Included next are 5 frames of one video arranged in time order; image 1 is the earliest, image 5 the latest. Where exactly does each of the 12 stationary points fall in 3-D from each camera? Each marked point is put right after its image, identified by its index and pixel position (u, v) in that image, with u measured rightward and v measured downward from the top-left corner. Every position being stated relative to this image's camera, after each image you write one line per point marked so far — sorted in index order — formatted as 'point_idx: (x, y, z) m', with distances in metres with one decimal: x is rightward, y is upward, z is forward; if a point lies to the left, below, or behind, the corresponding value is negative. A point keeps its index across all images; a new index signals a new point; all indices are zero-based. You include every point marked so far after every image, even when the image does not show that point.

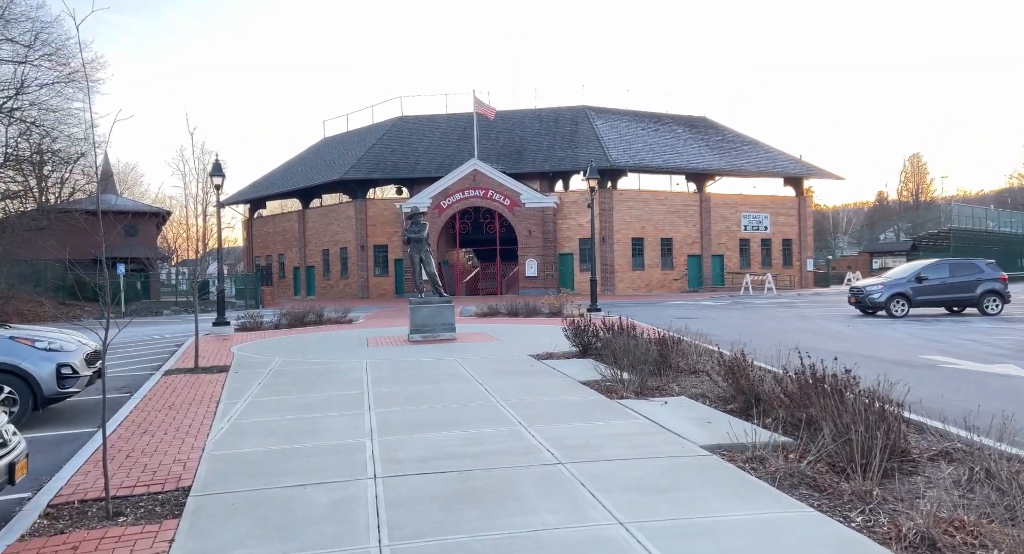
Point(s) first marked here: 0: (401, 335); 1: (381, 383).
0: (-2.8, -1.5, +17.7) m
1: (-2.0, -1.6, +10.4) m
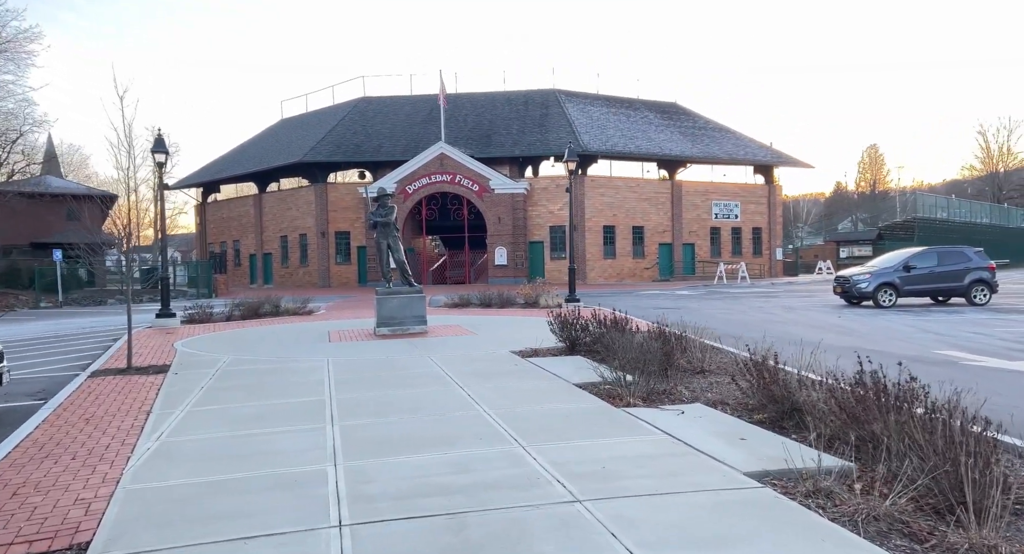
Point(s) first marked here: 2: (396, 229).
0: (-3.4, -1.2, +16.2) m
1: (-2.2, -1.4, +9.0) m
2: (-2.7, +1.1, +15.9) m
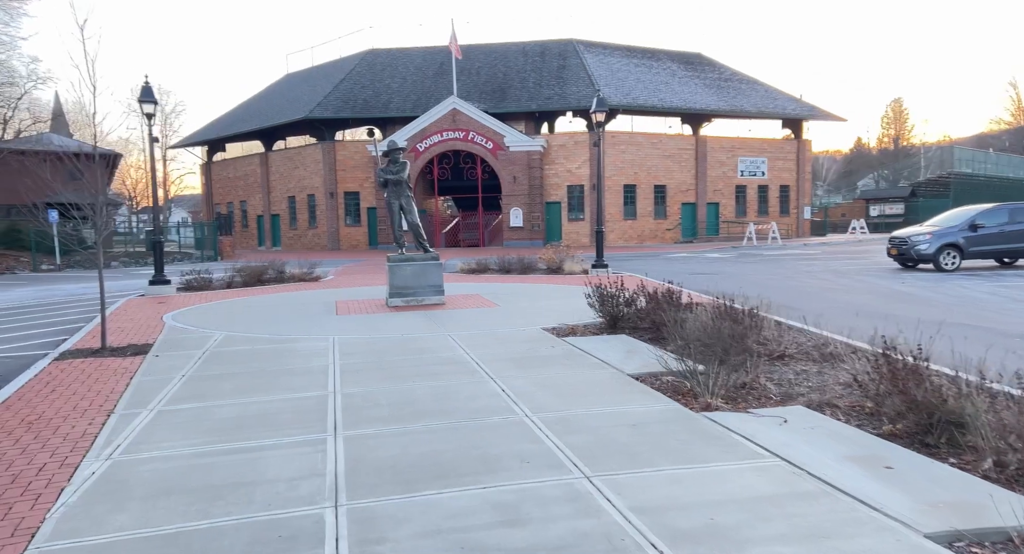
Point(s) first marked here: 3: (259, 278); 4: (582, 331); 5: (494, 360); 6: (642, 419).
0: (-2.9, -0.5, +14.7) m
1: (-1.7, -1.1, +7.5) m
2: (-2.1, +1.9, +14.2) m
3: (-7.0, 0.0, +18.9) m
4: (+1.0, -0.8, +9.9) m
5: (-0.2, -1.0, +8.2) m
6: (+1.1, -1.1, +5.6) m
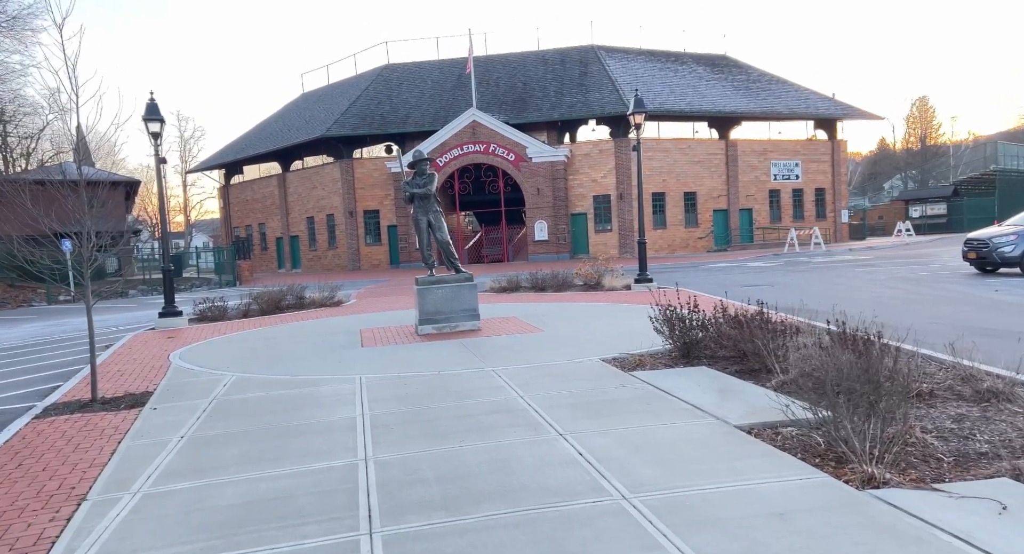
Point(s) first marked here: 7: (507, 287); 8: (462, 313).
0: (-2.1, -0.9, +13.3) m
1: (-1.1, -1.4, +6.0) m
2: (-1.4, +1.4, +12.9) m
3: (-6.0, -0.7, +17.6) m
4: (+1.7, -1.0, +8.4) m
5: (+0.4, -1.3, +6.7) m
6: (+1.6, -1.3, +4.1) m
7: (-0.1, -0.3, +19.3) m
8: (-0.9, -0.6, +12.3) m
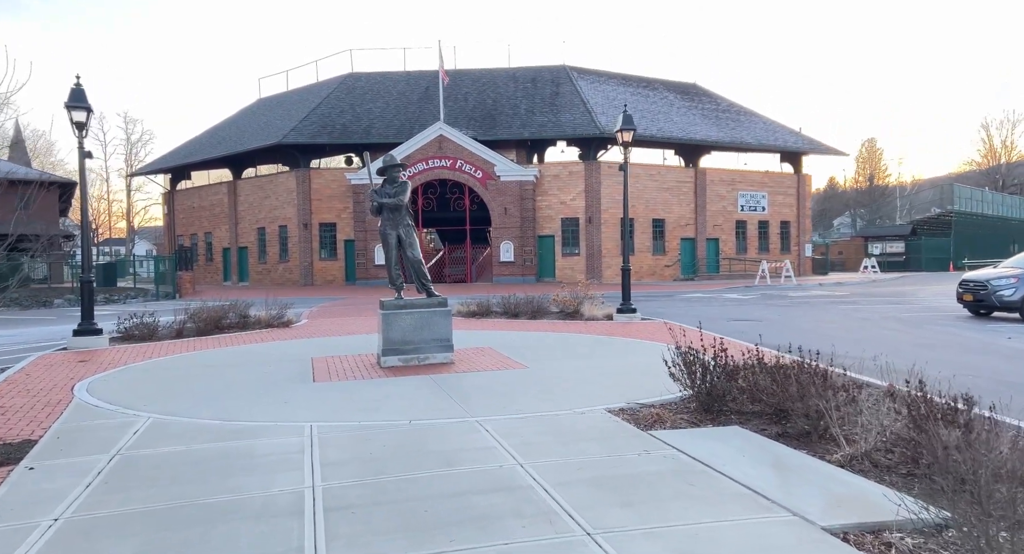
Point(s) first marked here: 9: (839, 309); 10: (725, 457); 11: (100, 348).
0: (-2.5, -1.3, +11.6) m
1: (-1.1, -1.6, +4.4) m
2: (-1.7, +1.0, +11.3) m
3: (-6.7, -1.1, +15.7) m
4: (+1.6, -1.4, +7.0) m
5: (+0.4, -1.5, +5.1) m
6: (+1.8, -1.6, +2.6) m
7: (-0.9, -0.9, +17.7) m
8: (-1.2, -1.0, +10.7) m
9: (+9.3, -0.9, +19.4) m
10: (+1.7, -1.4, +5.6) m
11: (-7.7, -1.3, +12.8) m
